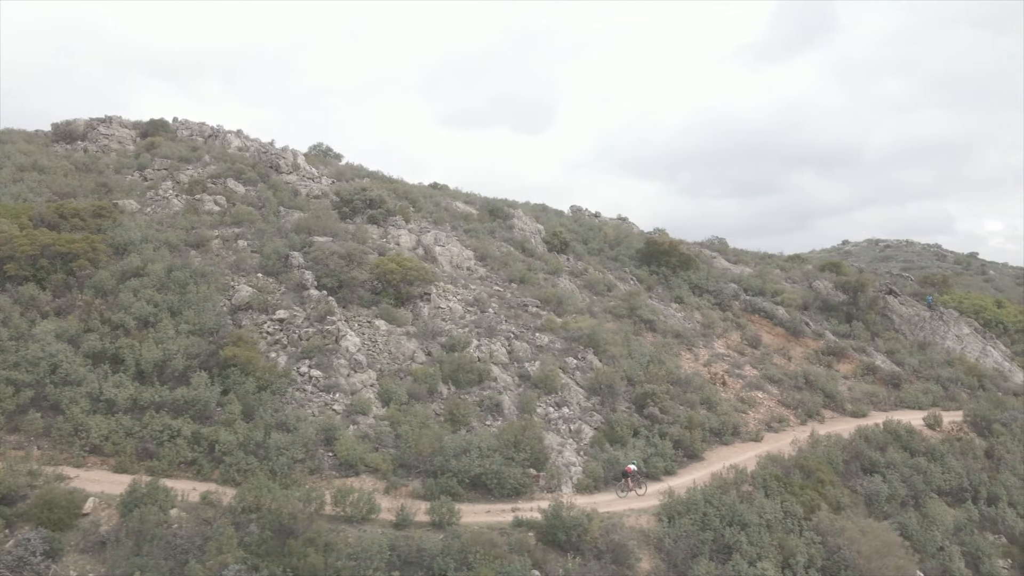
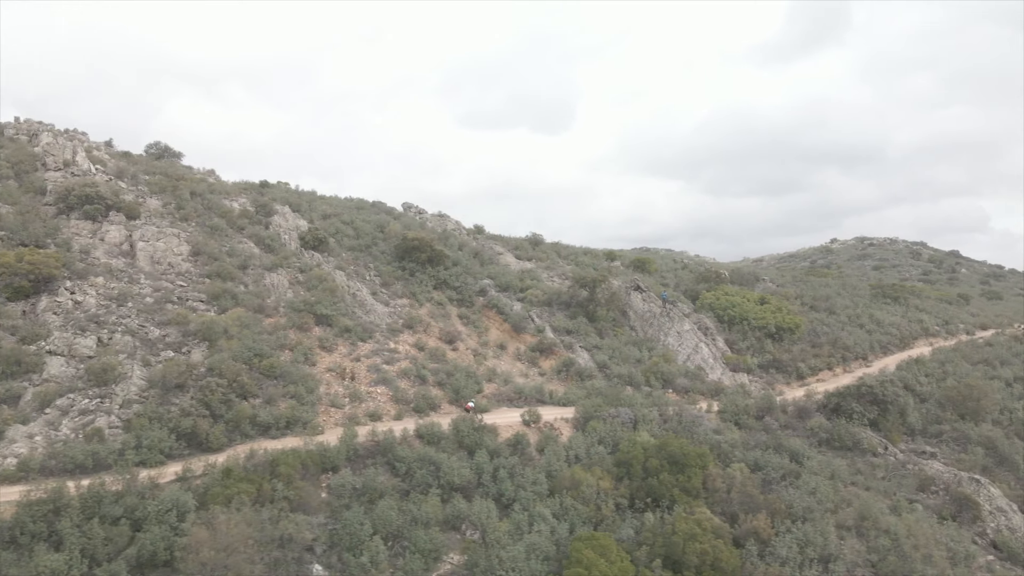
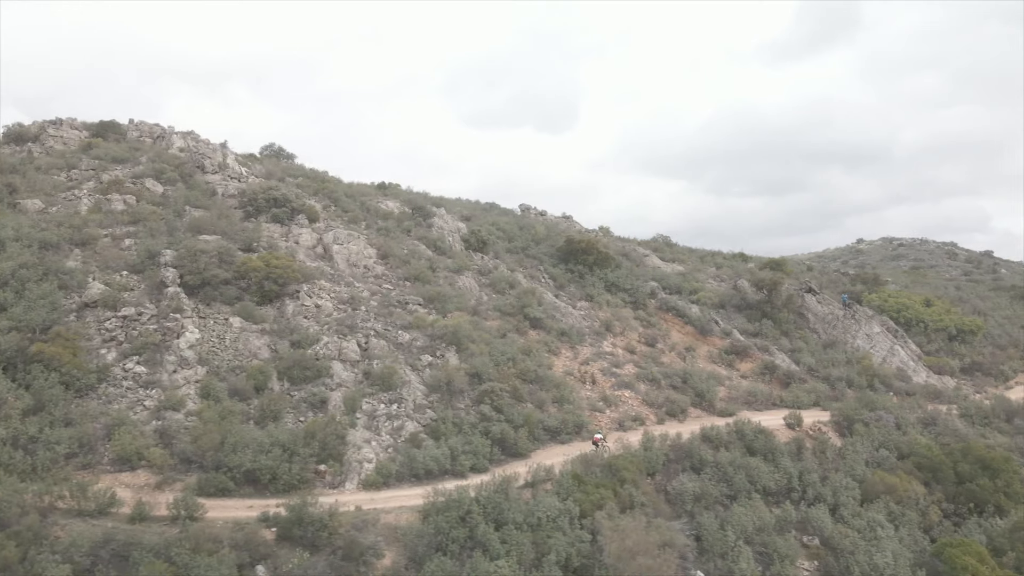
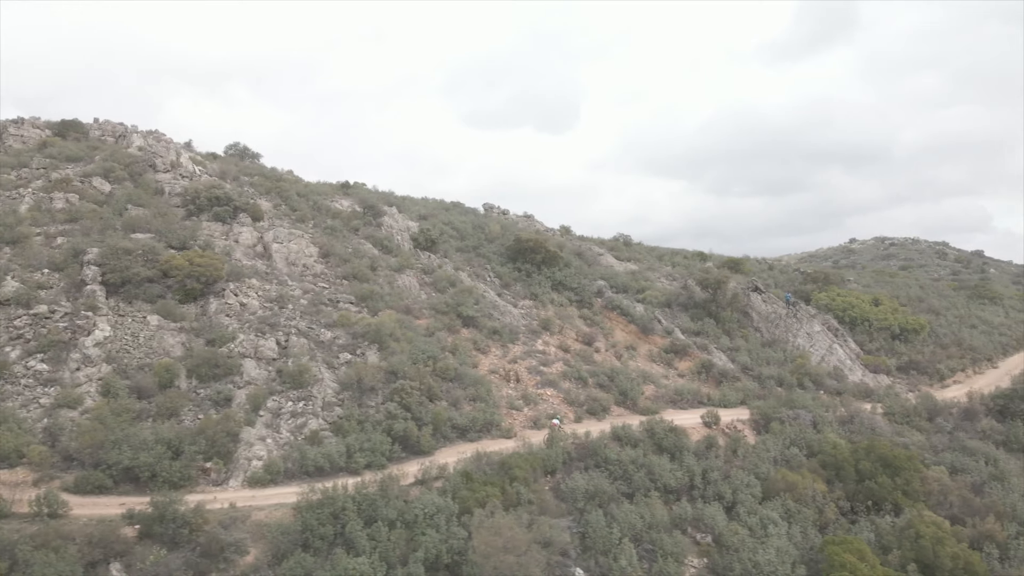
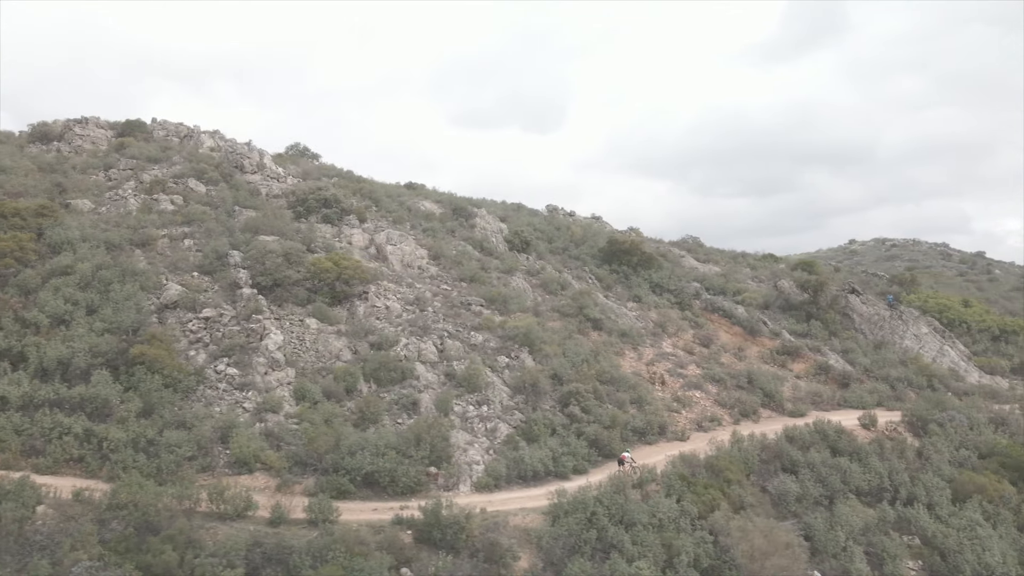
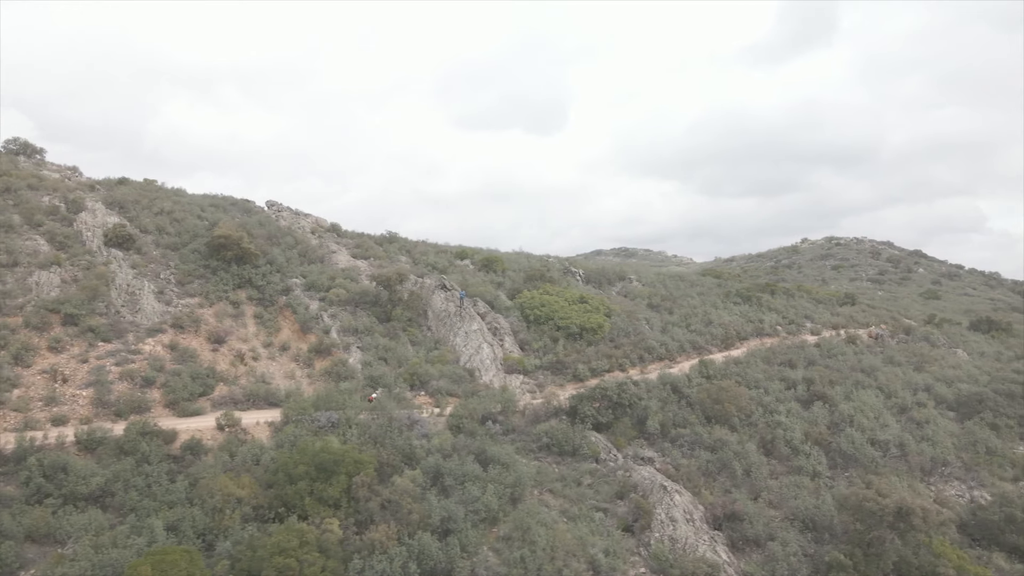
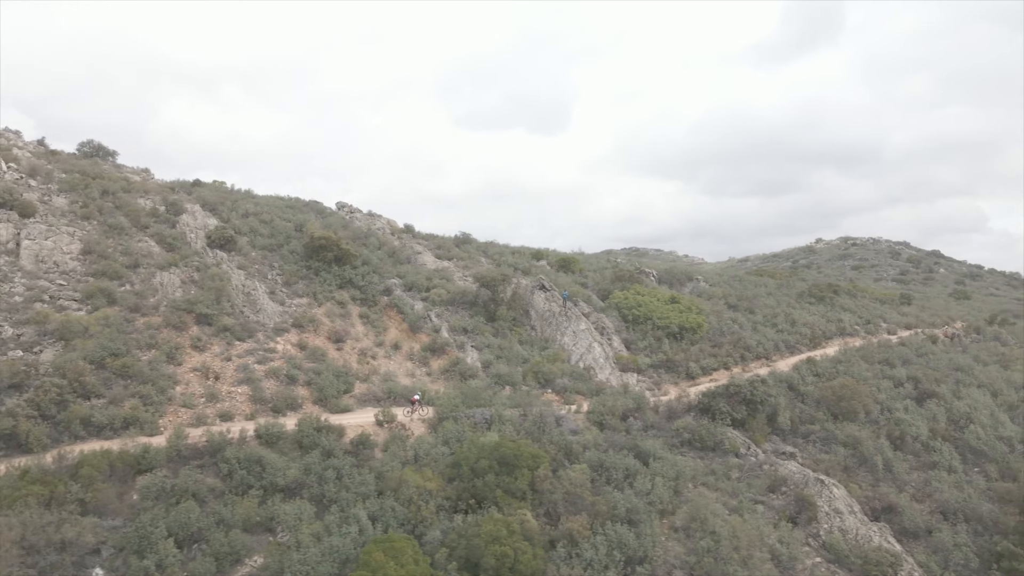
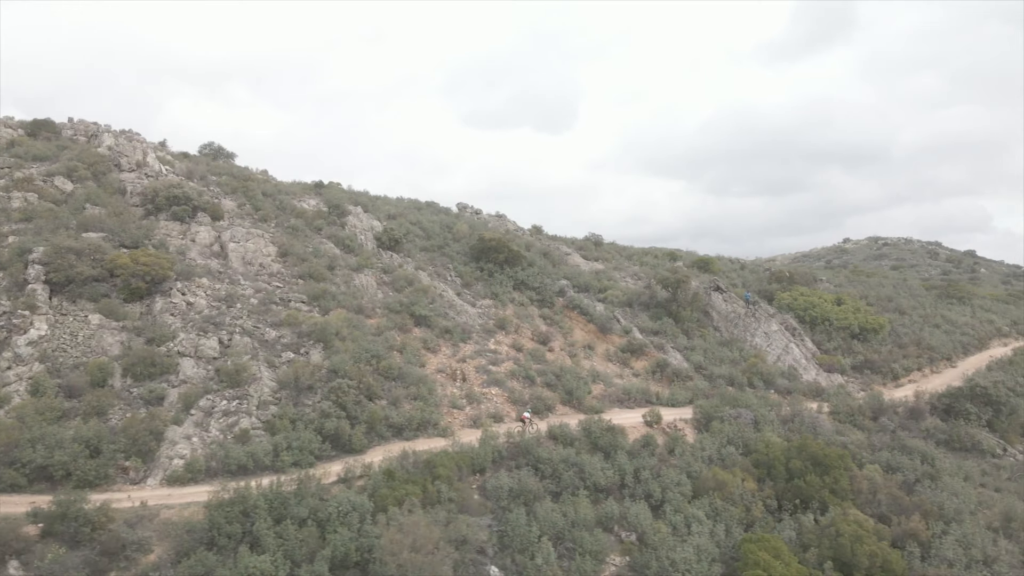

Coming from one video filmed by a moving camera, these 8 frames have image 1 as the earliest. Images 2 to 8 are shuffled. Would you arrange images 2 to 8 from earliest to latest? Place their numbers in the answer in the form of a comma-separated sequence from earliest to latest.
5, 3, 4, 8, 2, 7, 6
